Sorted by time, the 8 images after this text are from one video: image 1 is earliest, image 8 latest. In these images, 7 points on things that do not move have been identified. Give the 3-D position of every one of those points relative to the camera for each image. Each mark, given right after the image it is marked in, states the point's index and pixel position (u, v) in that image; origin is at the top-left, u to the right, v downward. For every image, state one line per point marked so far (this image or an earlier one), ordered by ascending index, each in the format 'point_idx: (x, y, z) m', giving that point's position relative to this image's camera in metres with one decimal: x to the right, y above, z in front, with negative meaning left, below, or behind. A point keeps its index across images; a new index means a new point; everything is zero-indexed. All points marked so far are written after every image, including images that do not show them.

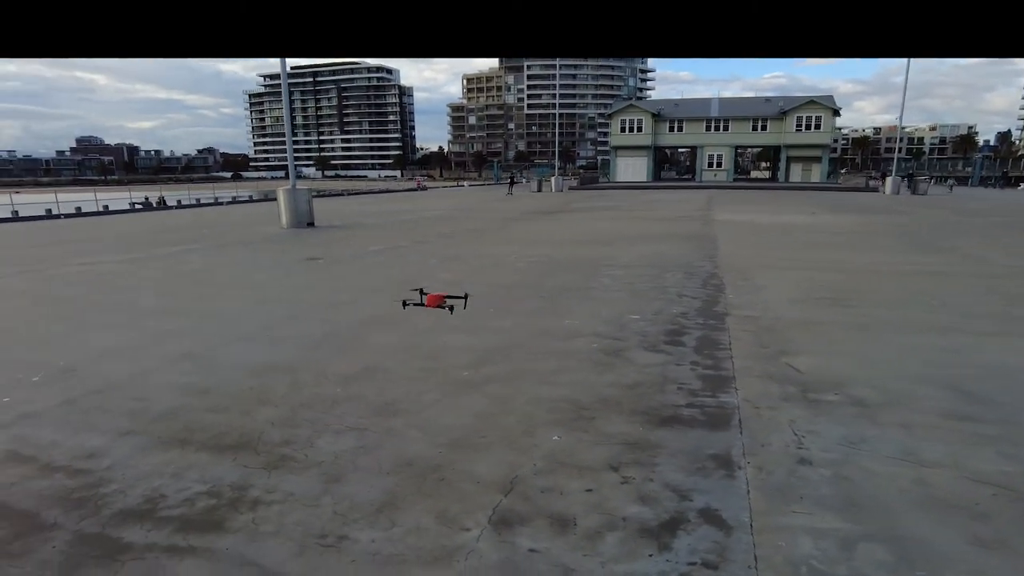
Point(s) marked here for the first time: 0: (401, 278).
0: (-1.5, +0.1, +8.9) m
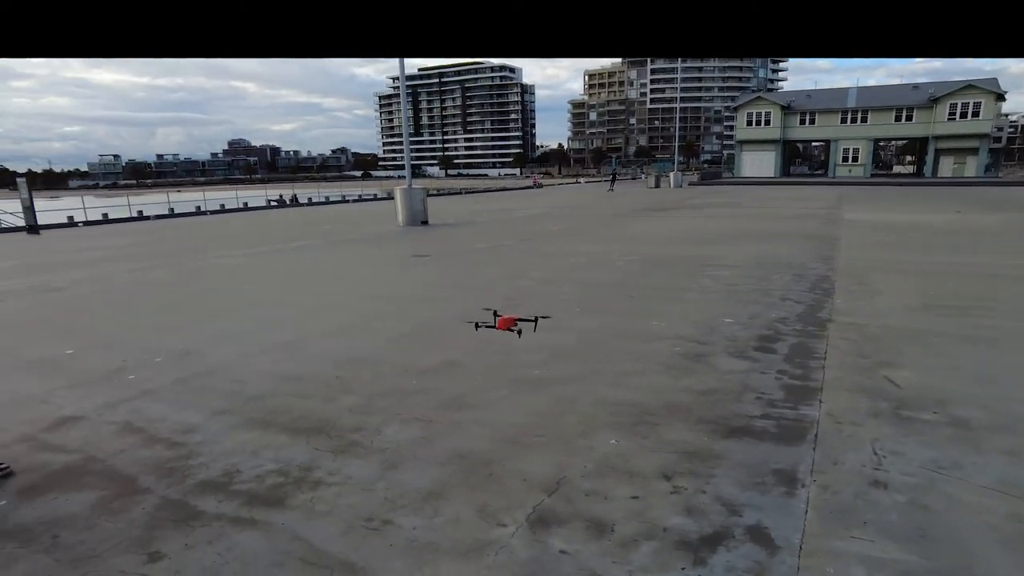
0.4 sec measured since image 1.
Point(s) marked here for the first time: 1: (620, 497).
0: (-0.2, +0.2, +9.1) m
1: (+0.5, -0.9, +2.9) m
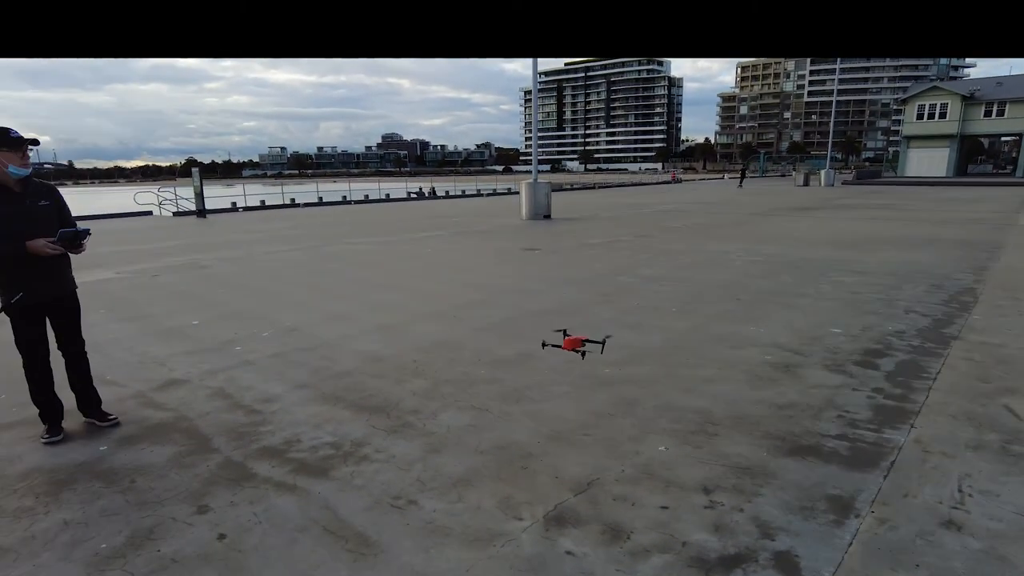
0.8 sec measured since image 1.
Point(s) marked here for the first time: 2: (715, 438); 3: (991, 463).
0: (+1.2, +0.2, +8.9) m
1: (+0.6, -0.9, +2.8) m
2: (+1.1, -0.8, +3.4) m
3: (+2.3, -0.8, +3.2) m
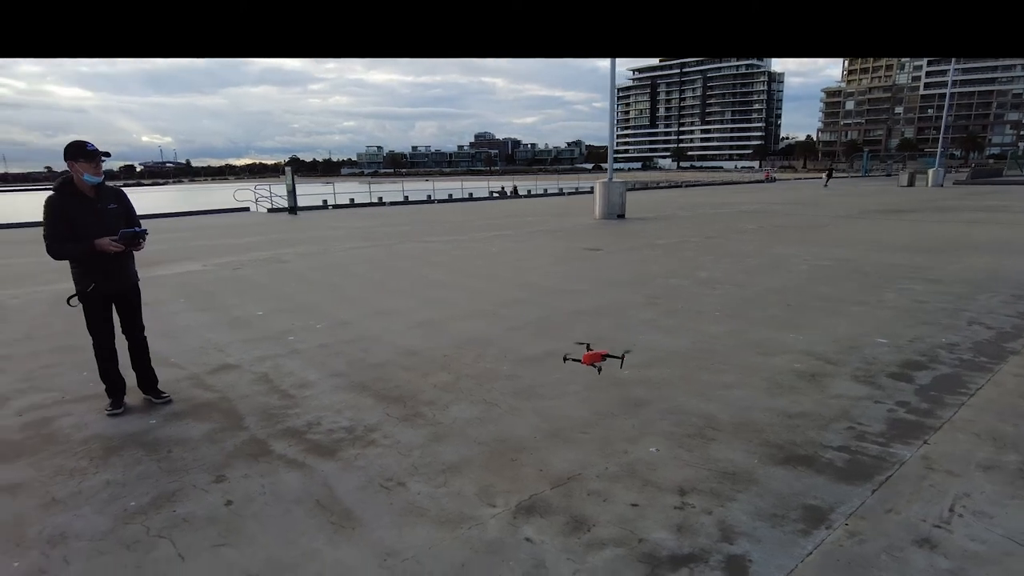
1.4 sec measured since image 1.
0: (+2.0, +0.2, +8.9) m
1: (+0.5, -0.9, +2.9) m
2: (+1.0, -0.8, +3.5) m
3: (+2.2, -0.9, +3.1) m
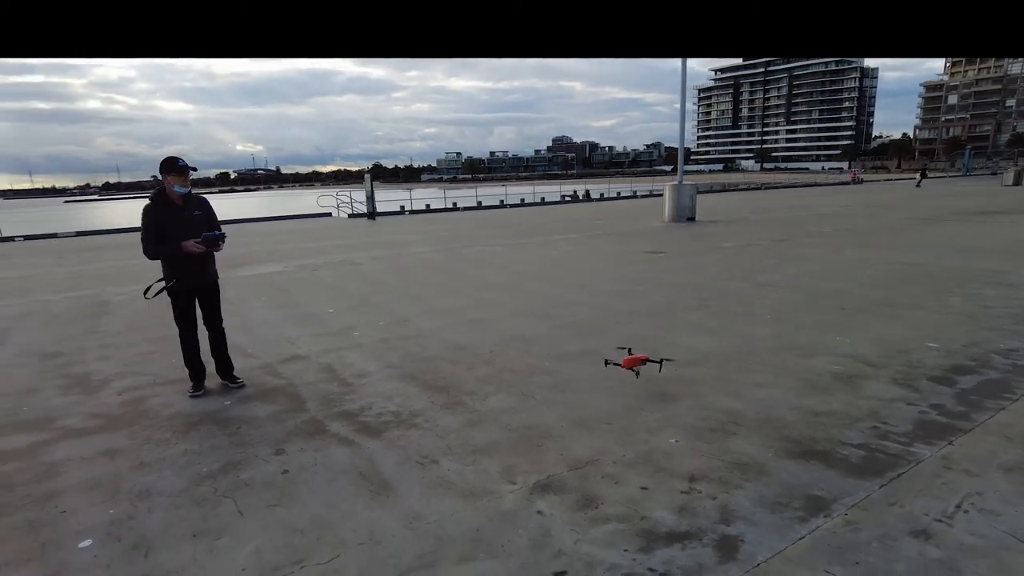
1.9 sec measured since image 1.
0: (+2.7, +0.1, +8.9) m
1: (+0.5, -0.9, +3.1) m
2: (+1.2, -0.8, +3.6) m
3: (+2.3, -0.9, +3.1) m
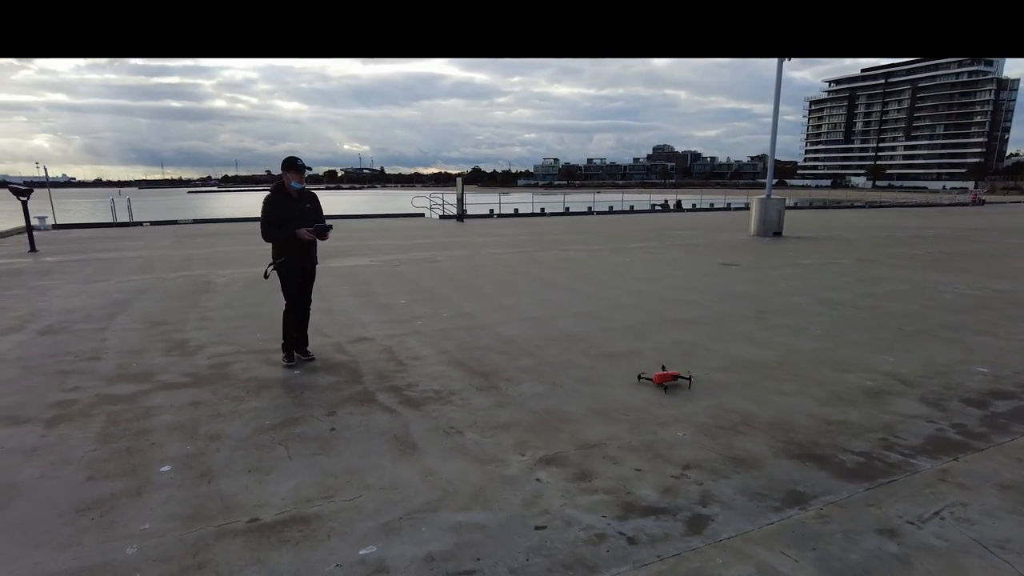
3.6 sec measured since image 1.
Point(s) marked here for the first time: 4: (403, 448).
0: (+3.6, -0.1, +8.9) m
1: (+0.6, -0.9, +3.4) m
2: (+1.3, -0.9, +3.9) m
3: (+2.4, -1.0, +3.1) m
4: (-0.6, -0.9, +3.6) m
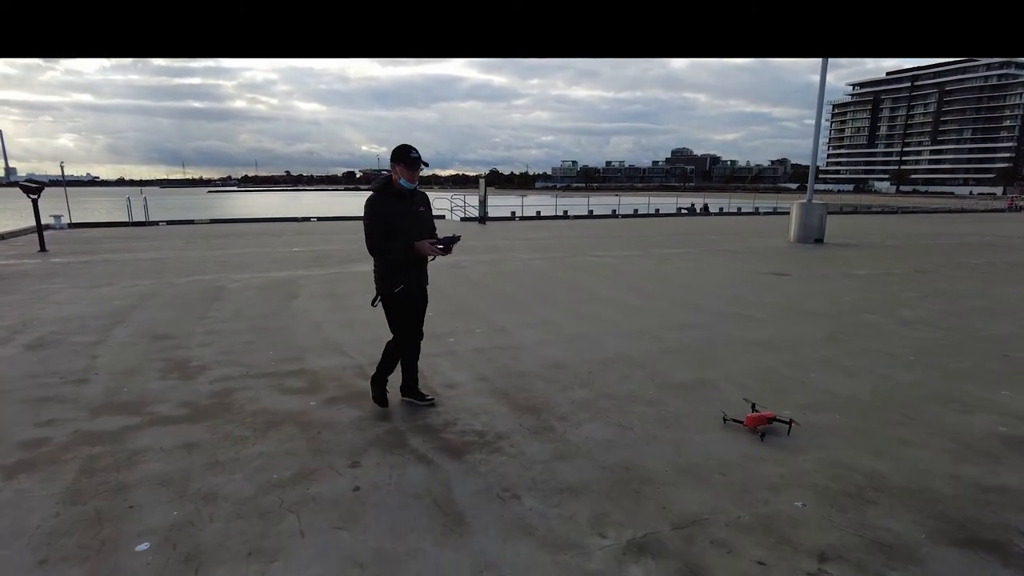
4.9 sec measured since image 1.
0: (+4.0, -0.2, +8.0) m
1: (+0.9, -1.0, +2.6) m
2: (+1.6, -1.0, +3.0) m
3: (+2.7, -1.2, +2.3) m
4: (-0.3, -1.0, +2.8) m
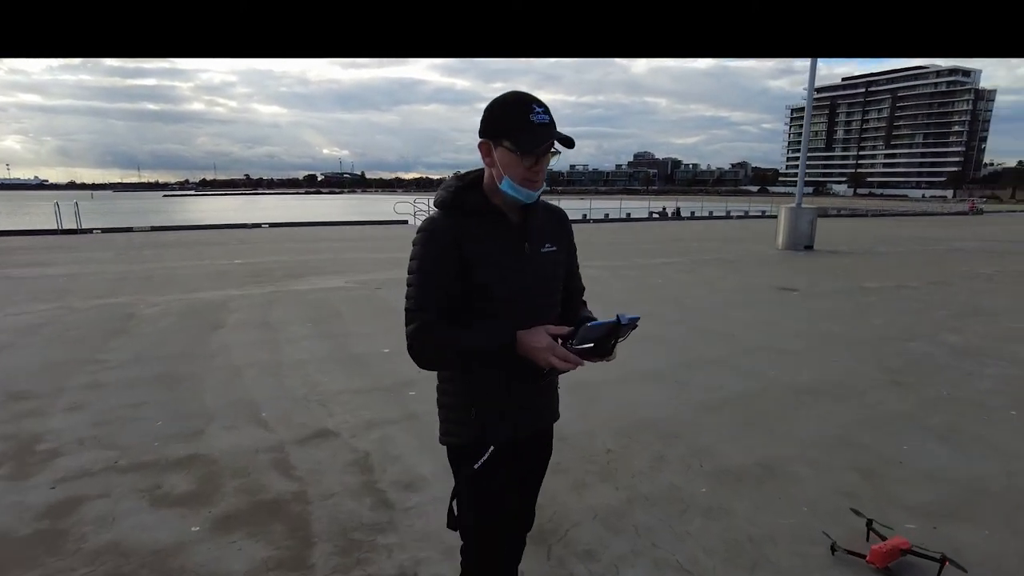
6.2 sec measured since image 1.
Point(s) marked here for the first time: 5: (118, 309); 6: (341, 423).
0: (+3.8, -0.5, +6.7) m
1: (+1.0, -1.3, +1.2) m
2: (+1.7, -1.2, +1.6) m
3: (+2.7, -1.4, +1.0) m
4: (-0.2, -1.2, +1.3) m
5: (-4.7, -0.3, +8.0) m
6: (-1.0, -0.8, +3.9) m
